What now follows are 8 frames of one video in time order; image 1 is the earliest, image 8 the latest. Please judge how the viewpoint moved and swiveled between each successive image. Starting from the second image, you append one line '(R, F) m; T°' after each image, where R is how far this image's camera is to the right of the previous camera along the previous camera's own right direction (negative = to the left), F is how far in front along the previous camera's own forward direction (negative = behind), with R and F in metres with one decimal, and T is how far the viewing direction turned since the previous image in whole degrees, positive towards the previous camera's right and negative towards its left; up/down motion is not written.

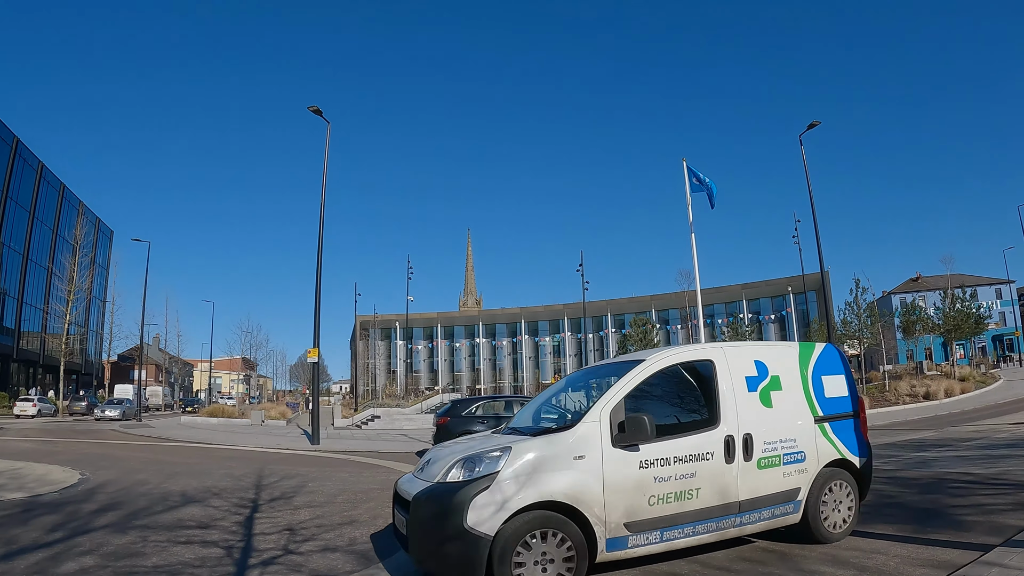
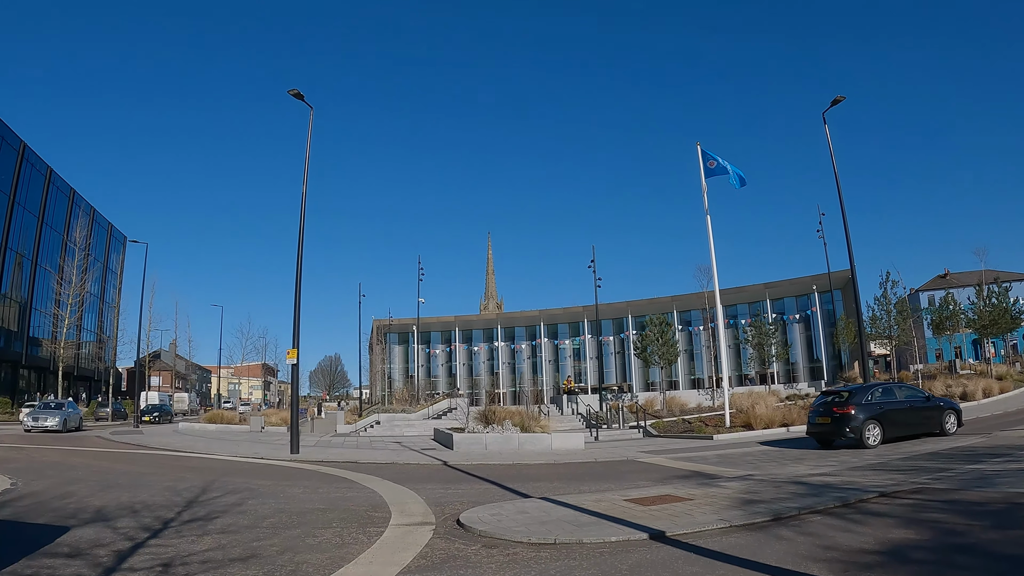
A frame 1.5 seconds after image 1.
(+0.7, +1.8) m; -2°
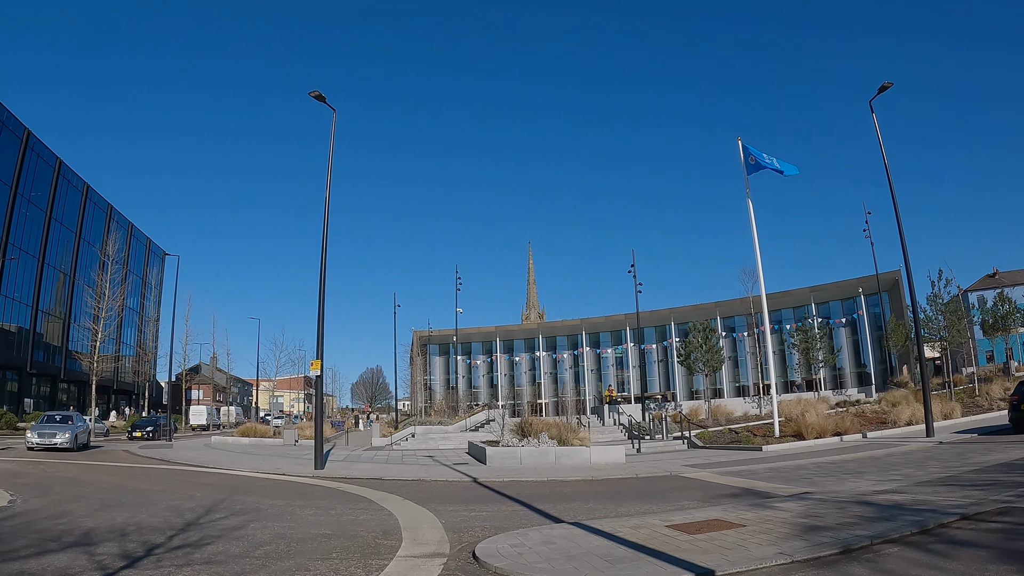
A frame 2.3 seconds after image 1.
(+0.2, +0.9) m; -3°
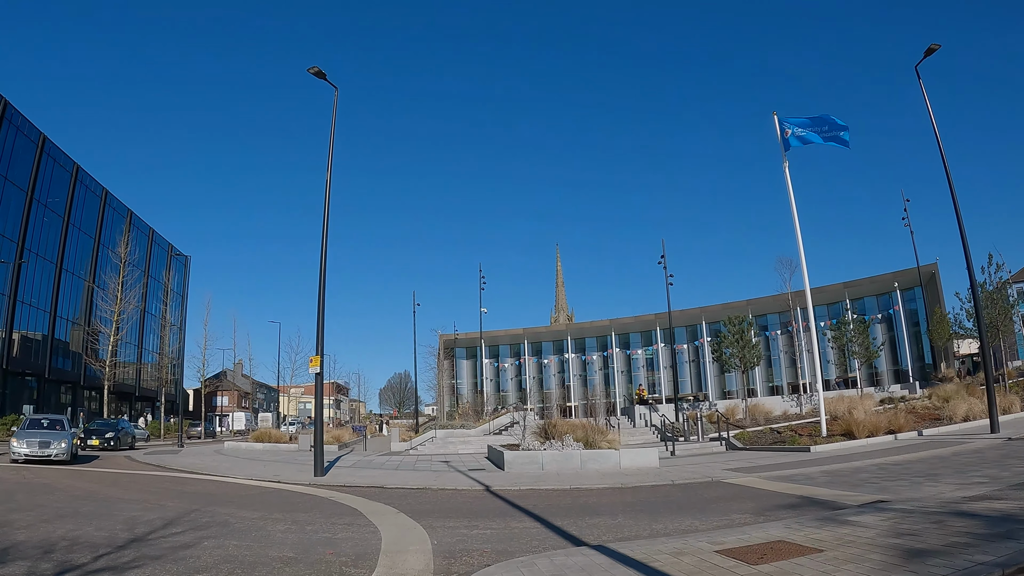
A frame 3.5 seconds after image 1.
(+0.3, +1.7) m; -2°
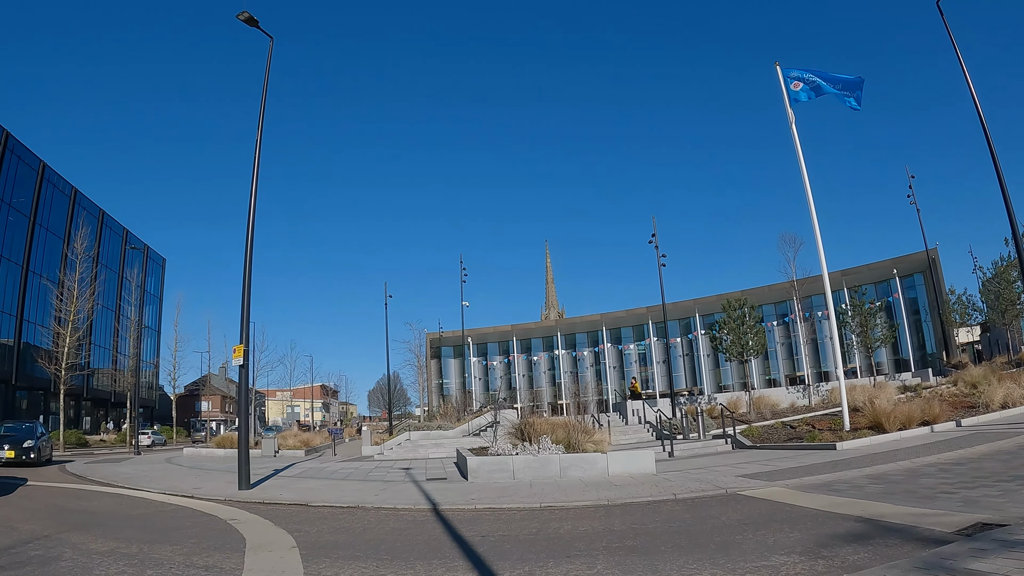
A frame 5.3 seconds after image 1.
(+0.7, +3.2) m; +1°
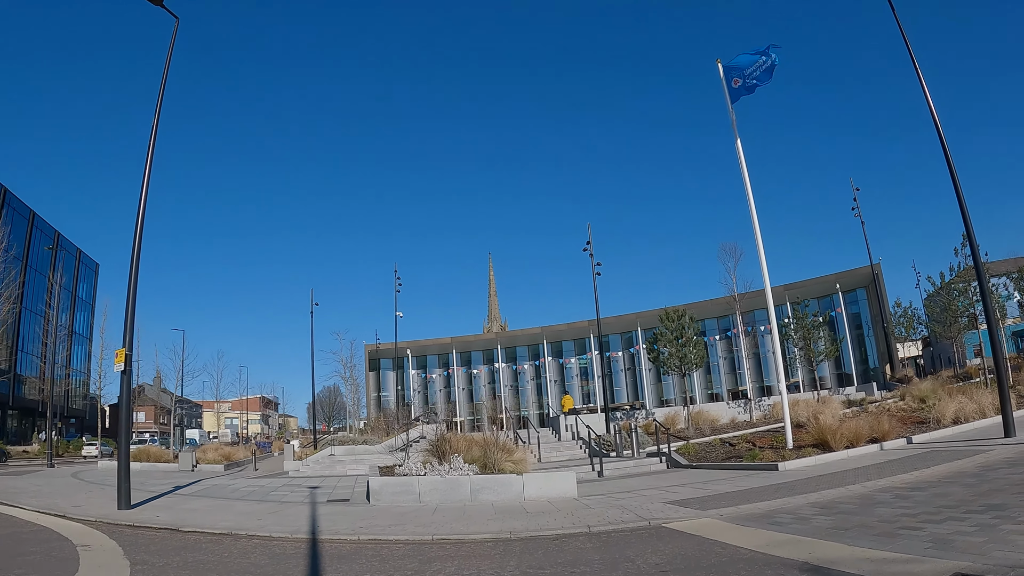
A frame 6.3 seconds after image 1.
(+0.9, +1.7) m; +4°
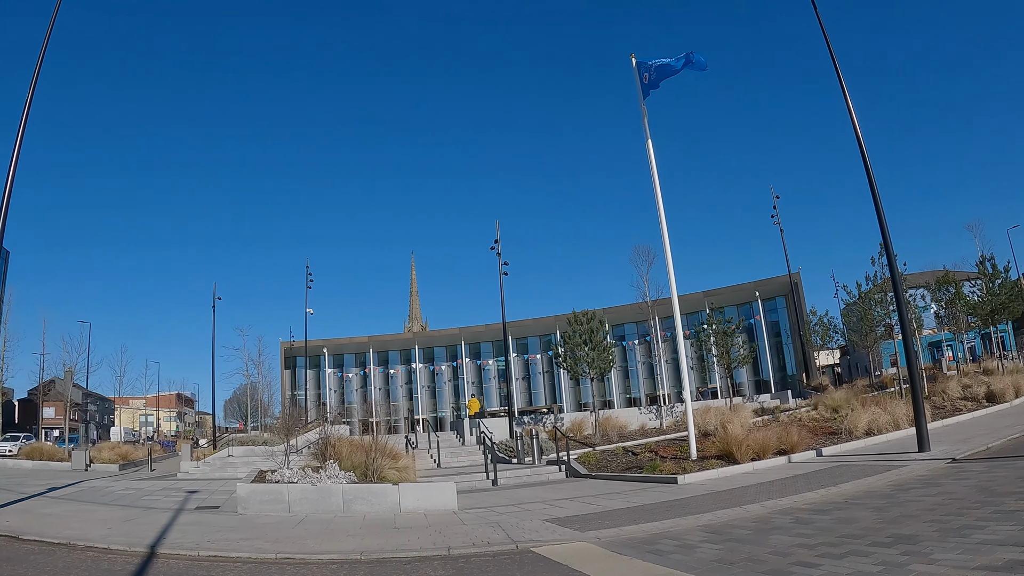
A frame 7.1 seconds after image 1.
(+1.0, +1.2) m; +5°
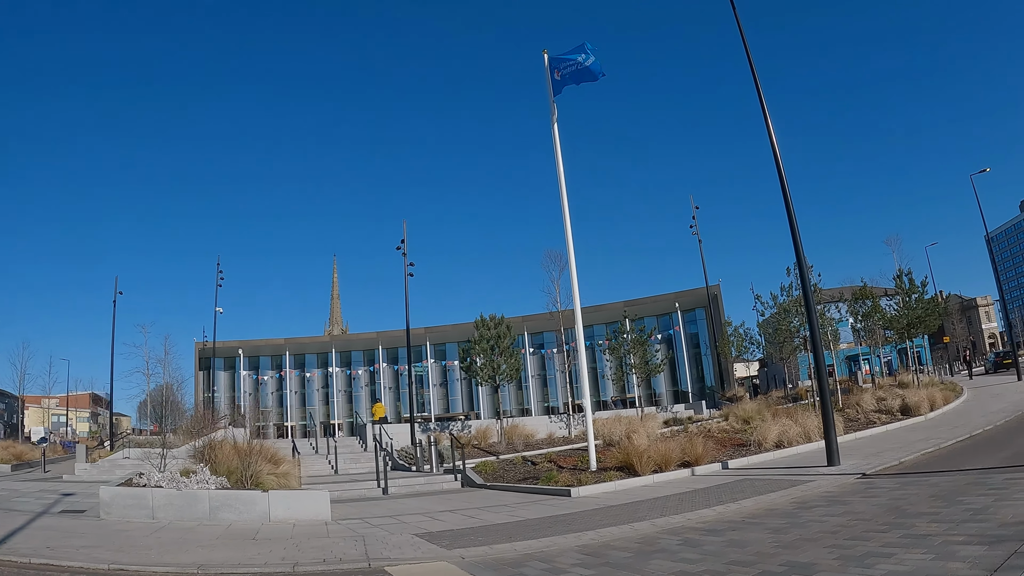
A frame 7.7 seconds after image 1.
(+0.8, +0.8) m; +4°
